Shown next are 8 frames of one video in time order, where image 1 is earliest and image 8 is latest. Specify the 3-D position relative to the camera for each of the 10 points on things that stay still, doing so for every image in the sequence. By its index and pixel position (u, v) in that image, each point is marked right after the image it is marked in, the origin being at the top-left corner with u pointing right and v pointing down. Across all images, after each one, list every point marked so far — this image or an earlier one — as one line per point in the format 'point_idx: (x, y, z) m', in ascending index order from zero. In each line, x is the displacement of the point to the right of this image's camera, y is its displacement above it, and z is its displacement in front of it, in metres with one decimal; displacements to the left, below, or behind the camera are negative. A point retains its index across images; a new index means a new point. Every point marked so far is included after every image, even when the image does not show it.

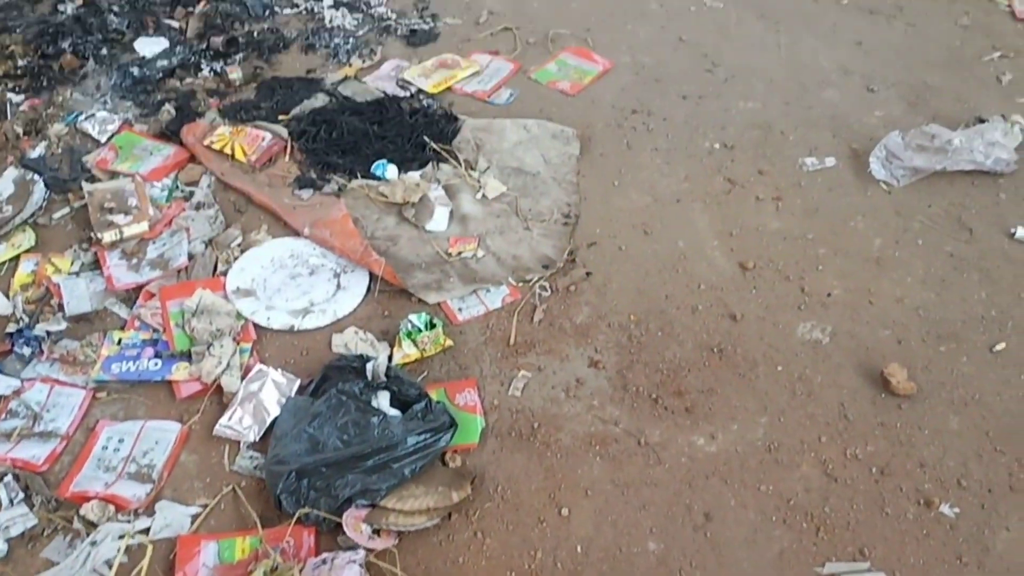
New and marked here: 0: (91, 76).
0: (-1.0, +0.5, +2.3) m
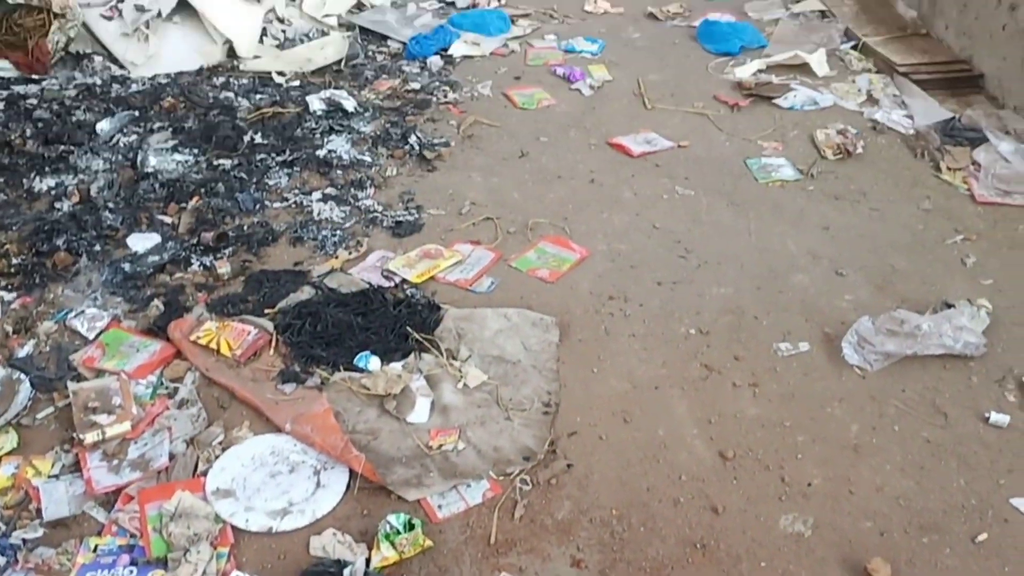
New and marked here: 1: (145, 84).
0: (-1.1, 0.0, +2.3) m
1: (-1.2, +0.7, +3.1) m
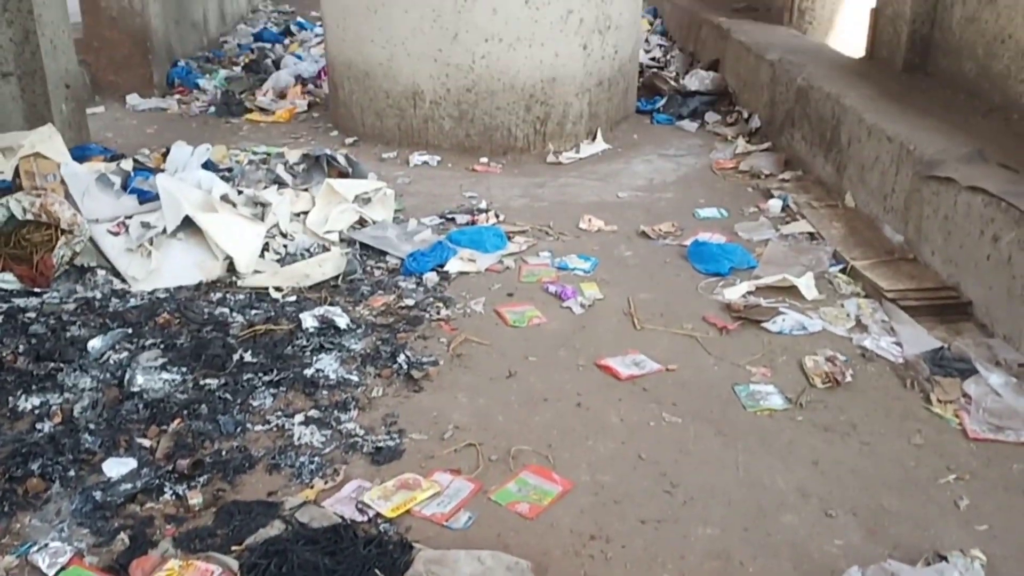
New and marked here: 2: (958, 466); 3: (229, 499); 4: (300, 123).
0: (-1.1, -0.5, +2.3) m
1: (-1.3, 0.0, +3.2) m
2: (+1.2, -0.5, +2.4) m
3: (-0.7, -0.5, +2.3) m
4: (-1.2, +0.9, +5.2) m
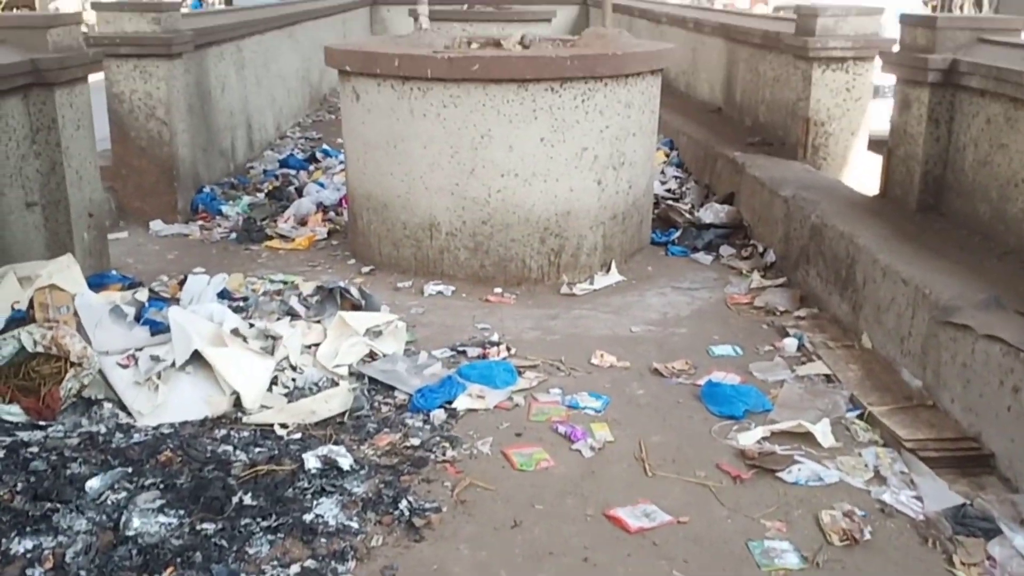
0: (-1.1, -0.9, +2.2) m
1: (-1.2, -0.5, +3.2) m
2: (+1.2, -0.9, +2.3) m
3: (-0.7, -0.9, +2.2) m
4: (-1.1, +0.2, +5.3) m
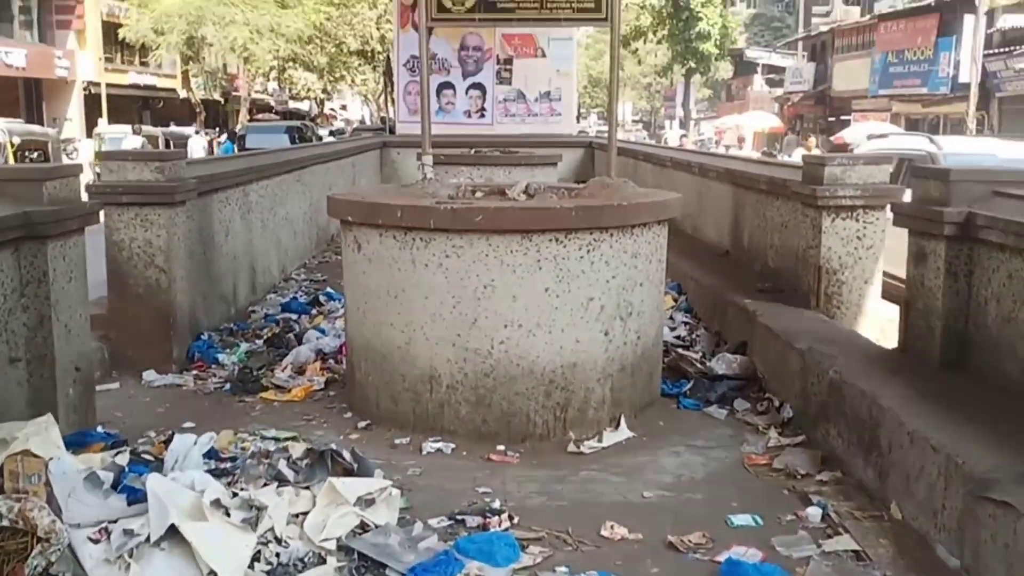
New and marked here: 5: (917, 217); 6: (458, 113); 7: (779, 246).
0: (-1.1, -1.3, +1.9) m
1: (-1.2, -1.0, +2.9) m
2: (+1.1, -1.3, +1.9) m
3: (-0.7, -1.3, +1.9) m
4: (-1.1, -0.6, +5.1) m
5: (+1.8, +0.3, +4.2) m
6: (-0.8, +2.8, +14.7) m
7: (+1.9, +0.3, +6.6) m
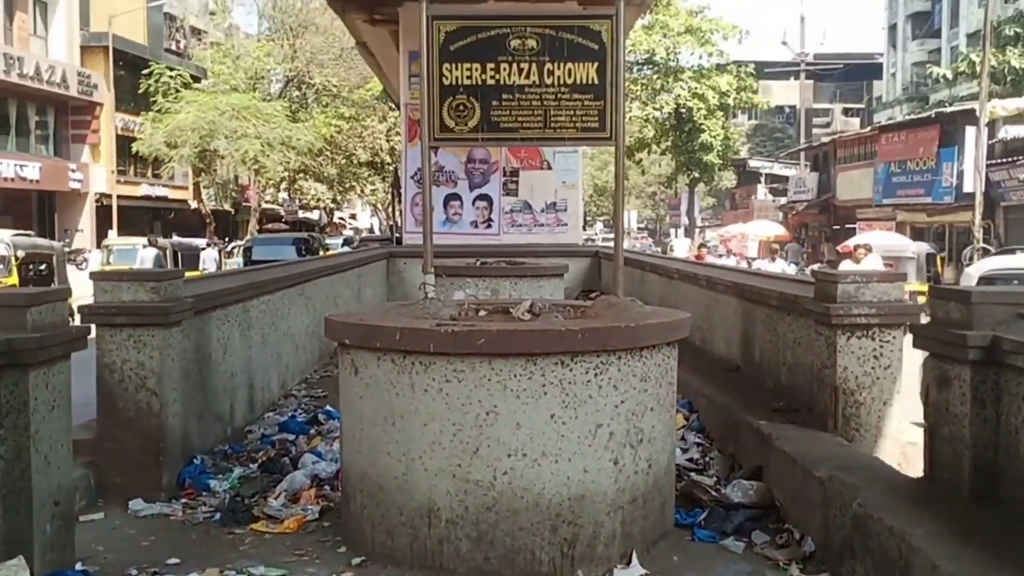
0: (-1.1, -1.5, +1.5) m
1: (-1.2, -1.4, +2.6) m
2: (+1.1, -1.5, +1.6) m
3: (-0.7, -1.6, +1.6) m
4: (-1.0, -1.3, +4.8) m
5: (+1.8, -0.2, +4.1) m
6: (-0.7, +1.0, +14.7) m
7: (+1.9, -0.5, +6.4) m
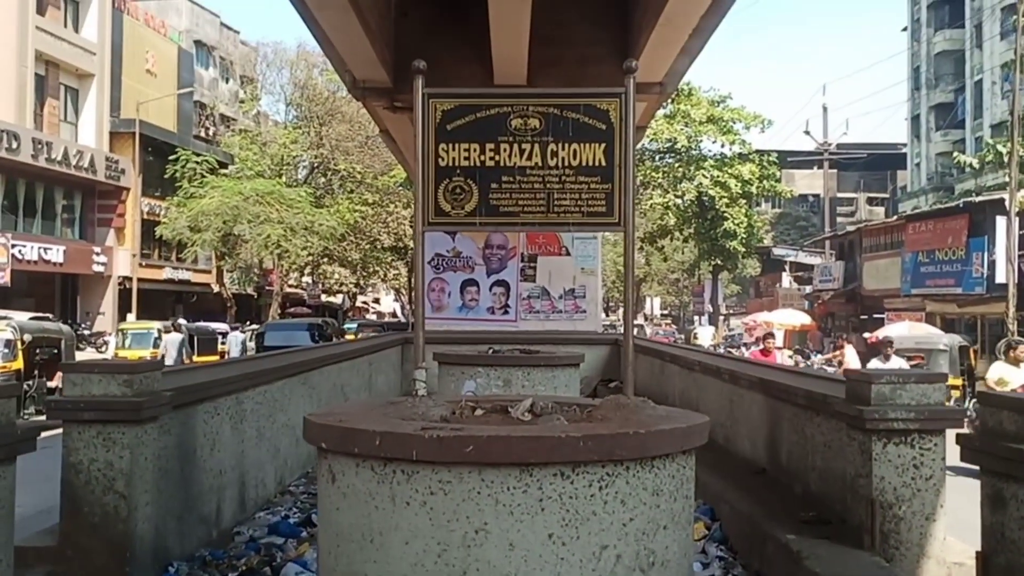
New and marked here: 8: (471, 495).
0: (-1.2, -1.7, +1.0) m
1: (-1.3, -1.7, +2.1) m
2: (+1.0, -1.7, +1.0) m
3: (-0.8, -1.7, +1.0) m
4: (-1.1, -1.7, +4.3) m
5: (+1.8, -0.6, +3.6) m
6: (-0.5, -0.3, +14.4) m
7: (+2.0, -1.1, +5.9) m
8: (-0.2, -0.8, +3.6) m
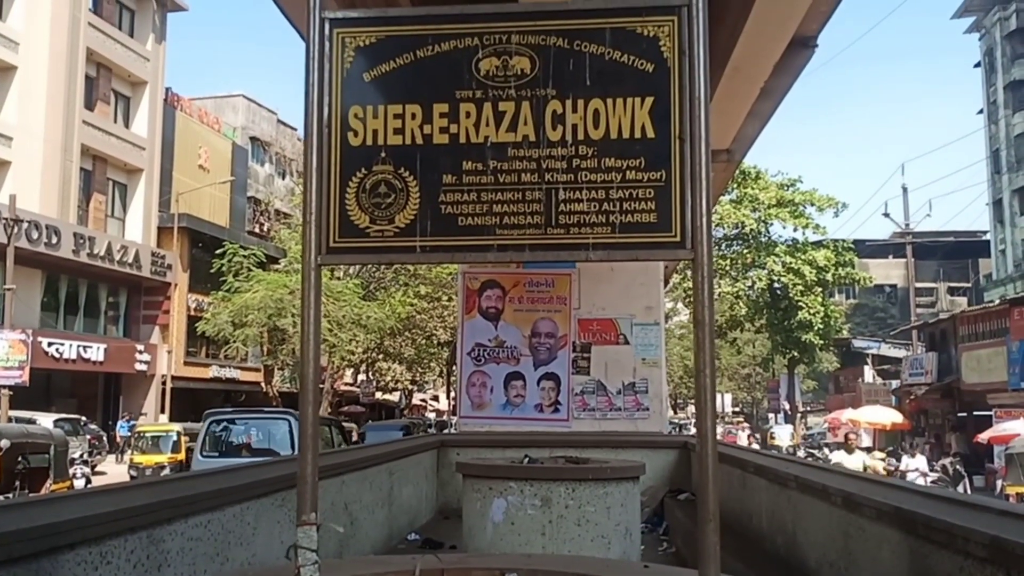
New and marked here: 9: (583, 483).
0: (-1.5, -1.5, -1.1) m
1: (-1.5, -1.6, 0.0) m
2: (+0.8, -1.5, -1.2) m
3: (-1.1, -1.6, -1.1) m
4: (-1.1, -1.9, +2.1) m
5: (+1.7, -0.7, +1.3) m
6: (+0.2, -1.6, +12.2) m
7: (+2.0, -1.5, +3.6) m
8: (-0.3, -0.9, +1.5) m
9: (+0.6, -1.7, +7.8) m
